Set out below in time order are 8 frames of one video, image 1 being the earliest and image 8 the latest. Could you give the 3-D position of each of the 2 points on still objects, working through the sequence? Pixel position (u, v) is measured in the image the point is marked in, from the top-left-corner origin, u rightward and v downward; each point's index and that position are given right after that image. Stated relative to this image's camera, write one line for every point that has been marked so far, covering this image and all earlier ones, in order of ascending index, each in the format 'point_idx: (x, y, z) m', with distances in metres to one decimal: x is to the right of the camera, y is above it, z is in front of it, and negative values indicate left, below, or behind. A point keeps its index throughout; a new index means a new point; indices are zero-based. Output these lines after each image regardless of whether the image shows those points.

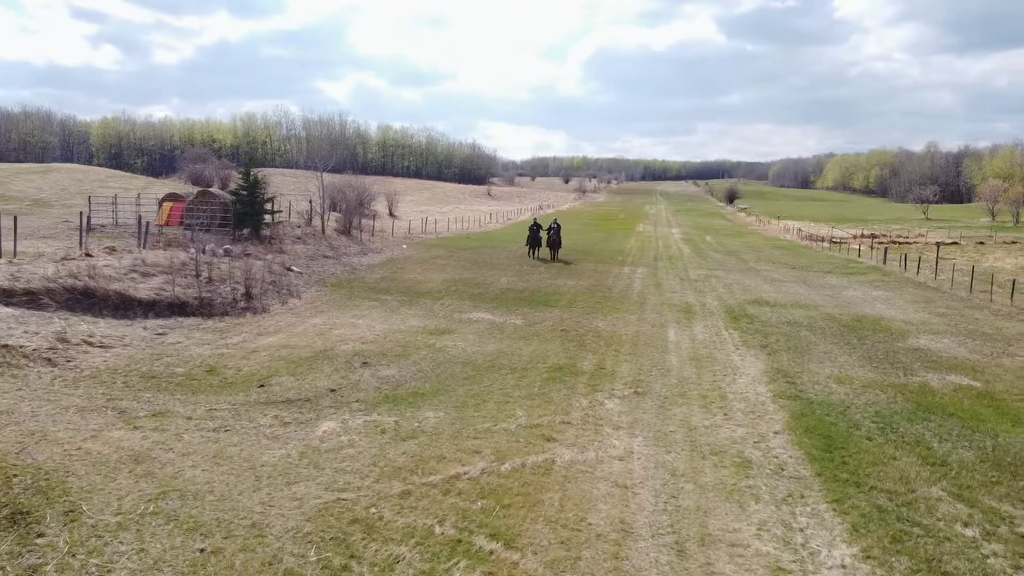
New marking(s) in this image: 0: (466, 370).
0: (-0.8, -1.4, +13.5) m
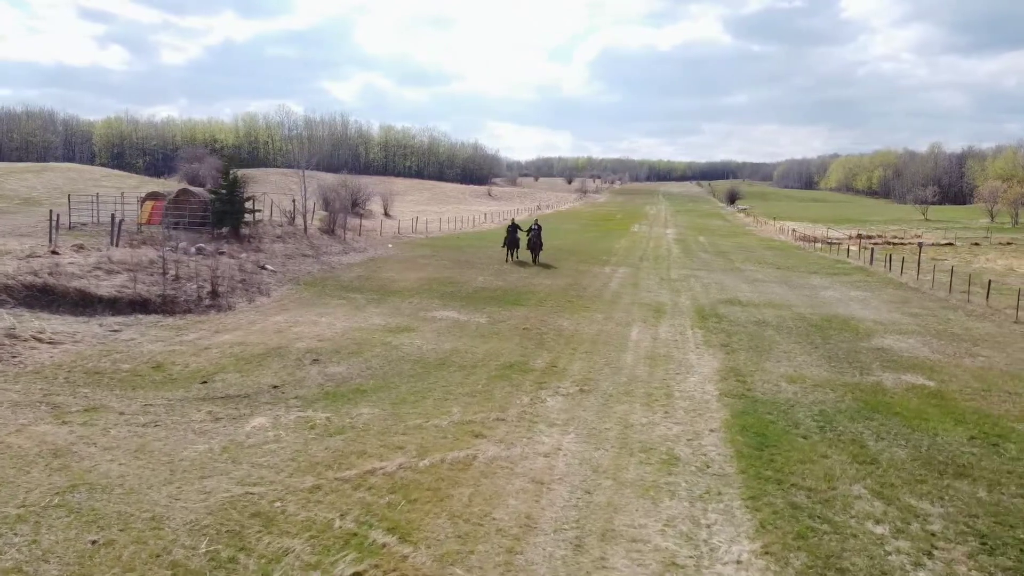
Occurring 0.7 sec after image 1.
0: (-1.7, -1.3, +13.5) m
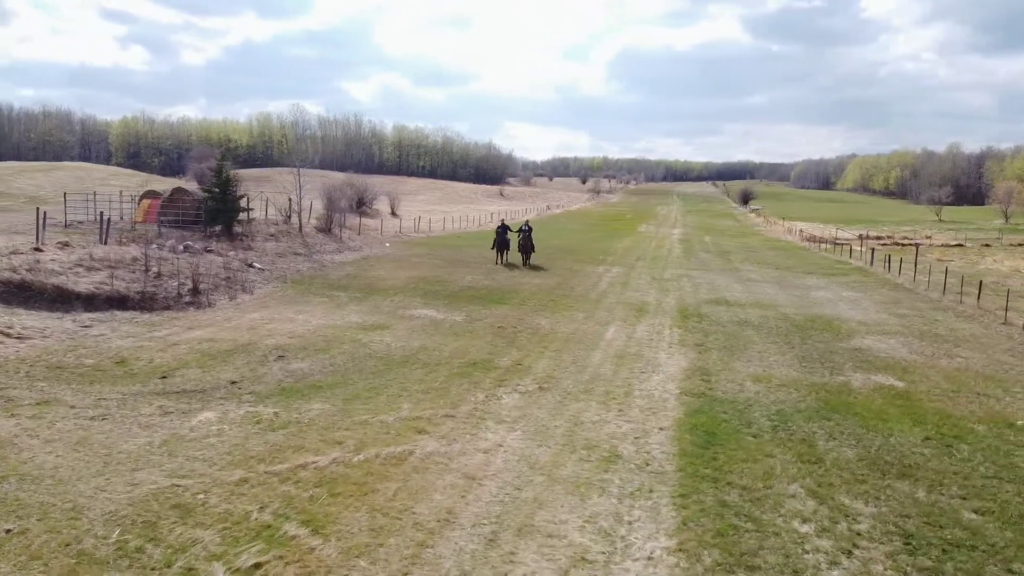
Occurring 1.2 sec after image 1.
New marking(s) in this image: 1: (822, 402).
0: (-2.3, -1.3, +13.6) m
1: (+5.1, -1.9, +13.1) m
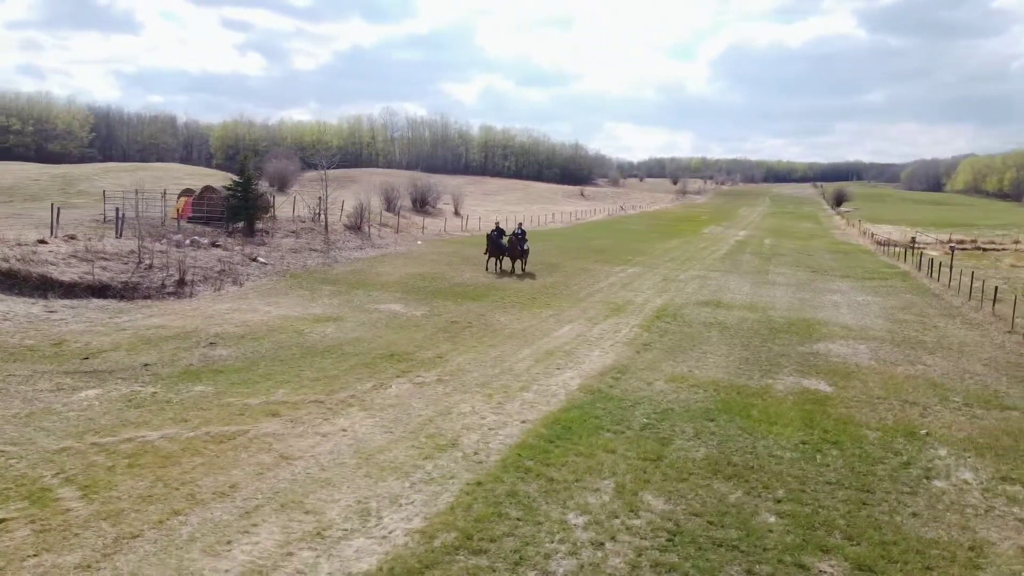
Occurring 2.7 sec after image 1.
0: (-3.9, -1.2, +14.3) m
1: (+3.4, -1.9, +12.9) m
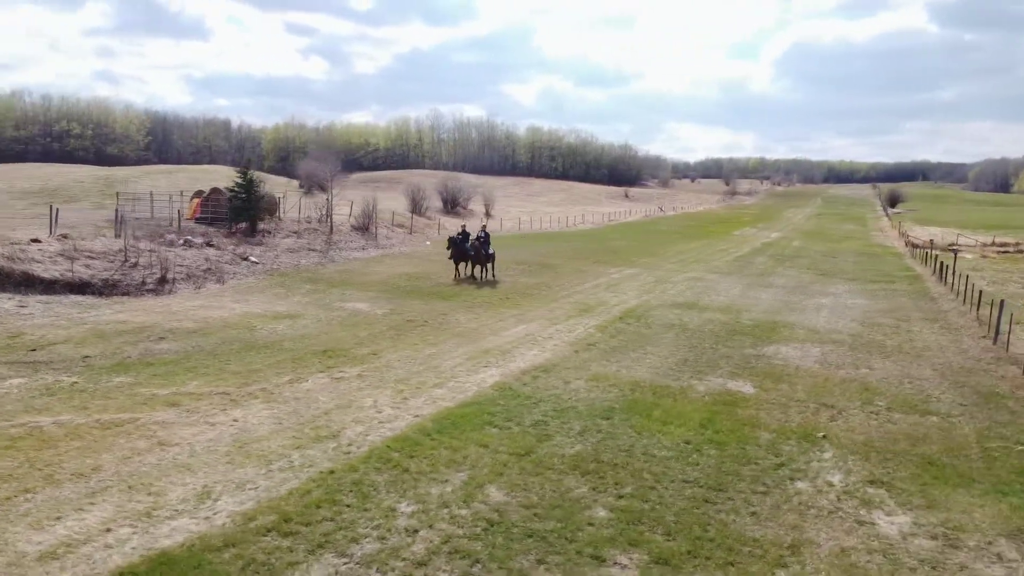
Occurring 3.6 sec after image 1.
0: (-5.2, -1.1, +15.0) m
1: (+1.9, -1.9, +13.1) m
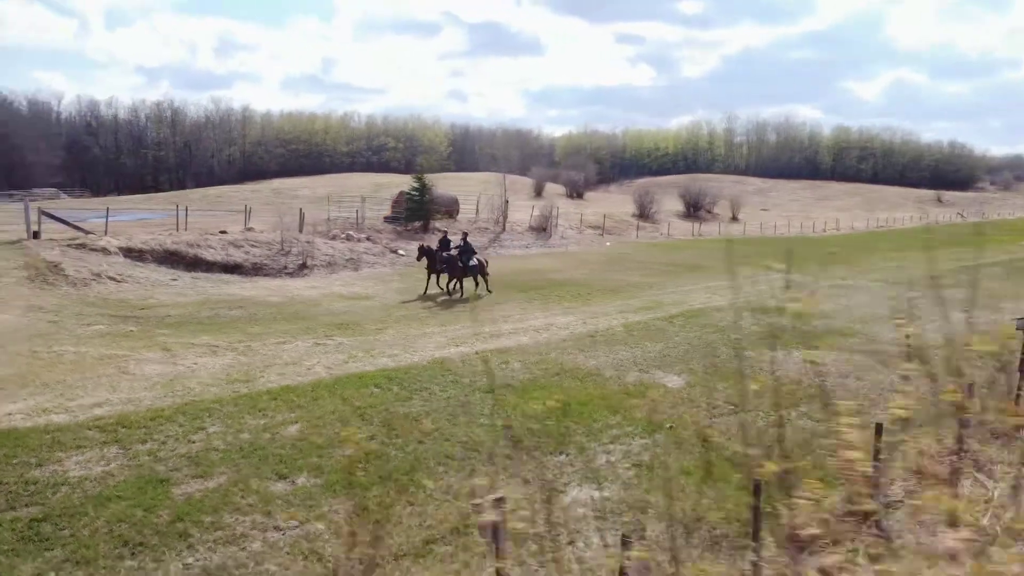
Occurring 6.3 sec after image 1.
0: (-5.5, -0.7, +18.7) m
1: (+0.4, -1.7, +14.2) m
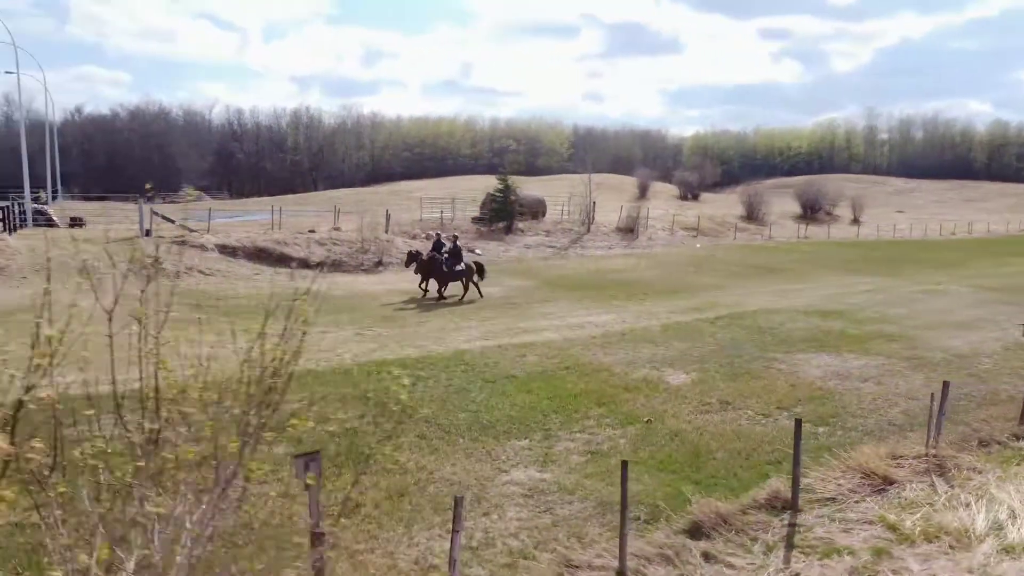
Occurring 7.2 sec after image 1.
0: (-4.5, -0.5, +20.3) m
1: (+0.5, -1.6, +14.9) m
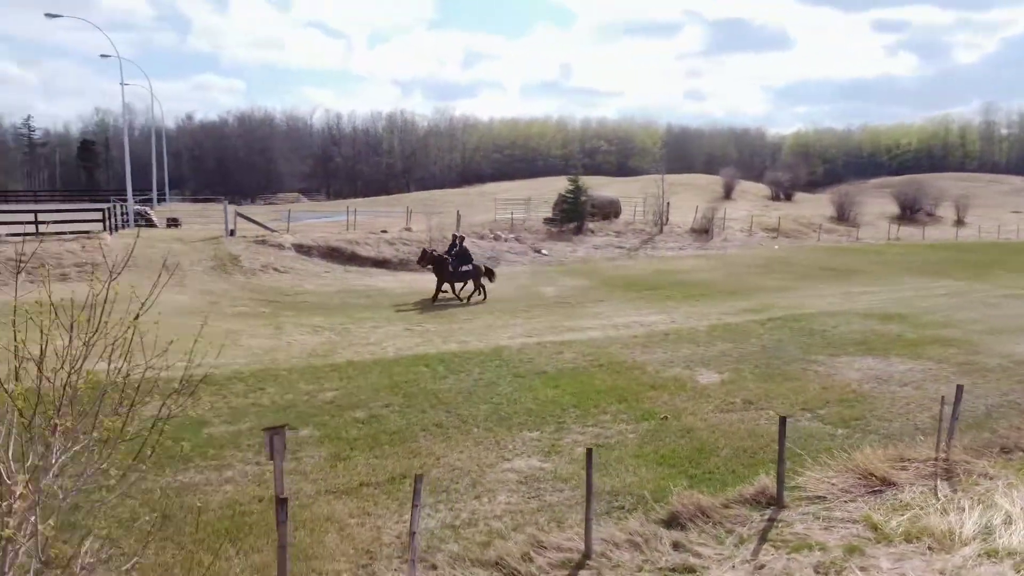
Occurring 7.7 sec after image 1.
0: (-3.2, -0.5, +21.3) m
1: (+1.1, -1.6, +15.3) m
